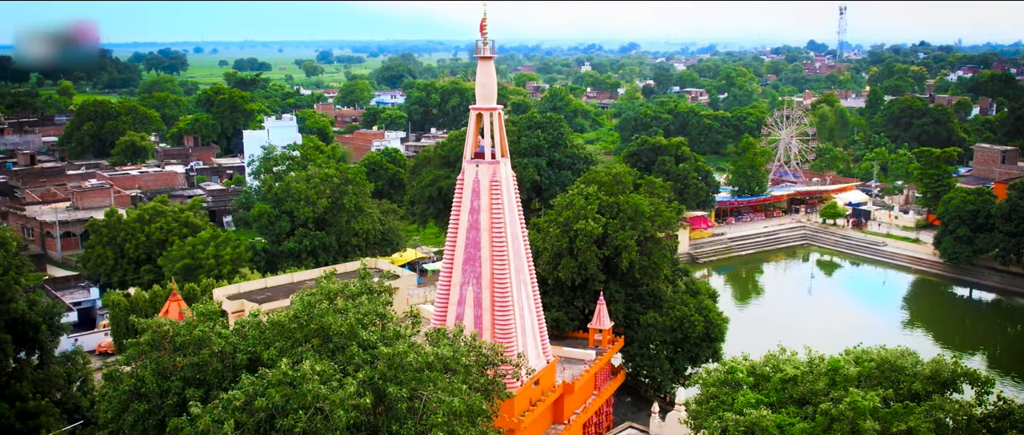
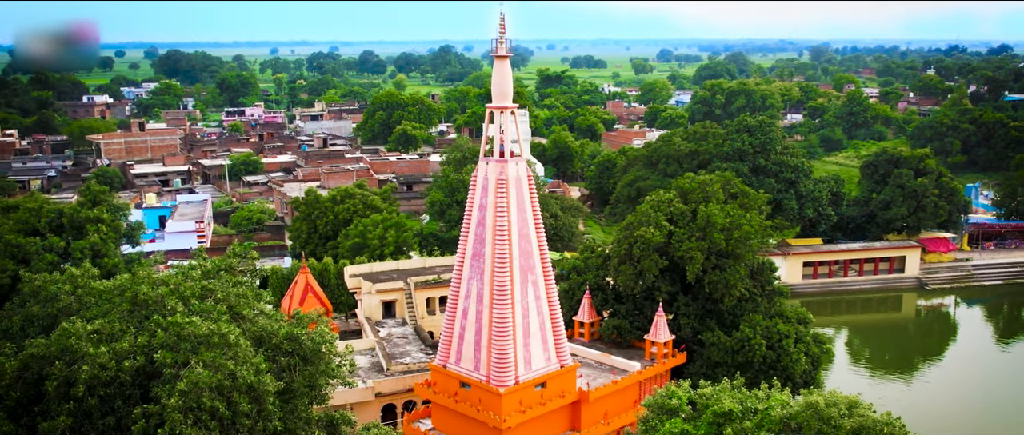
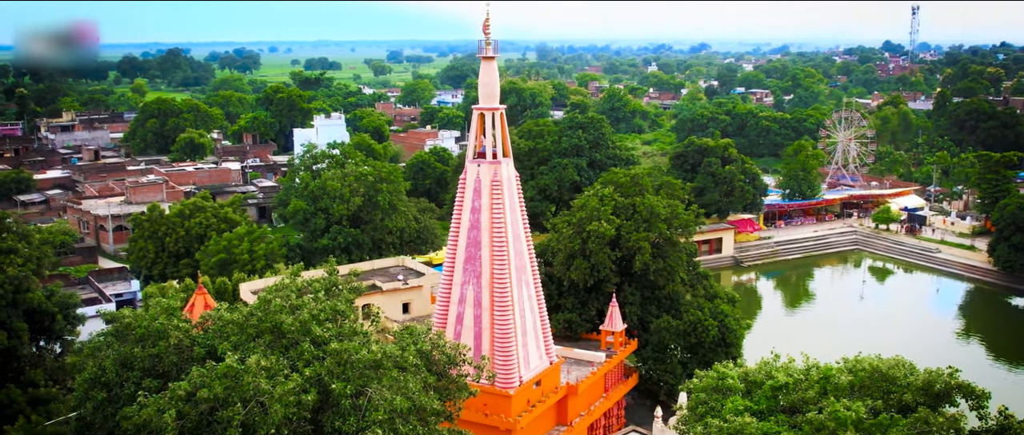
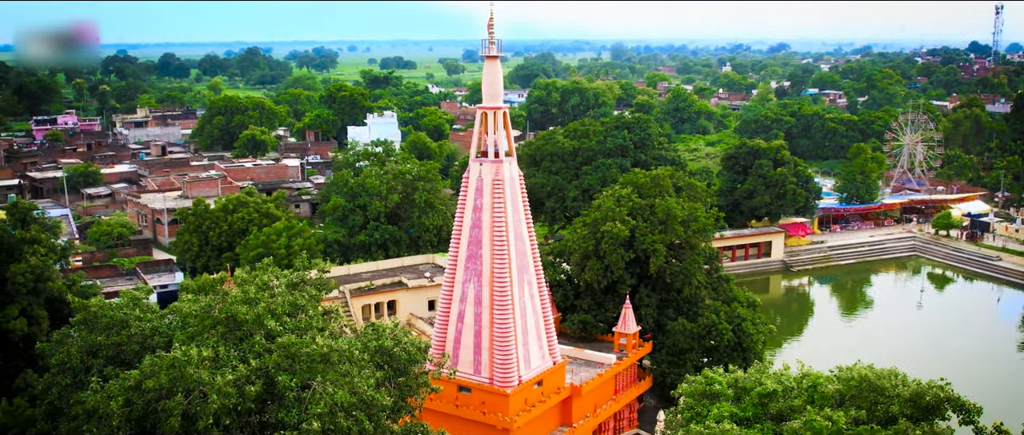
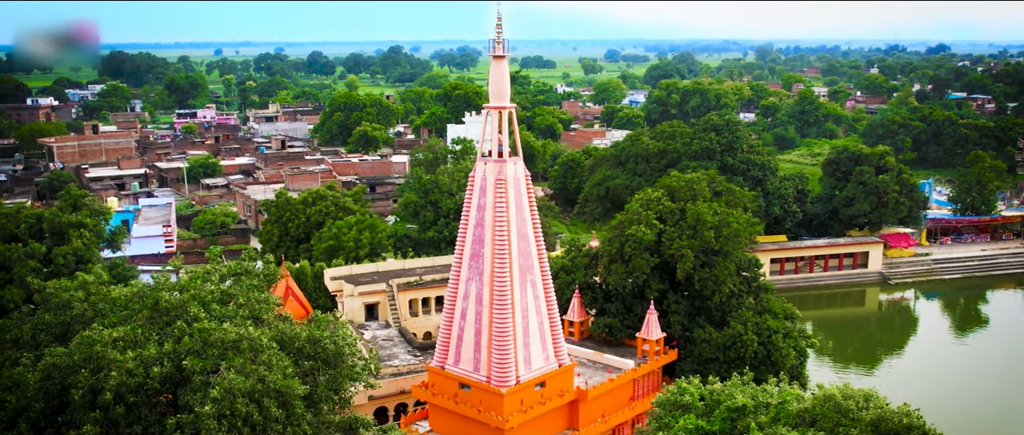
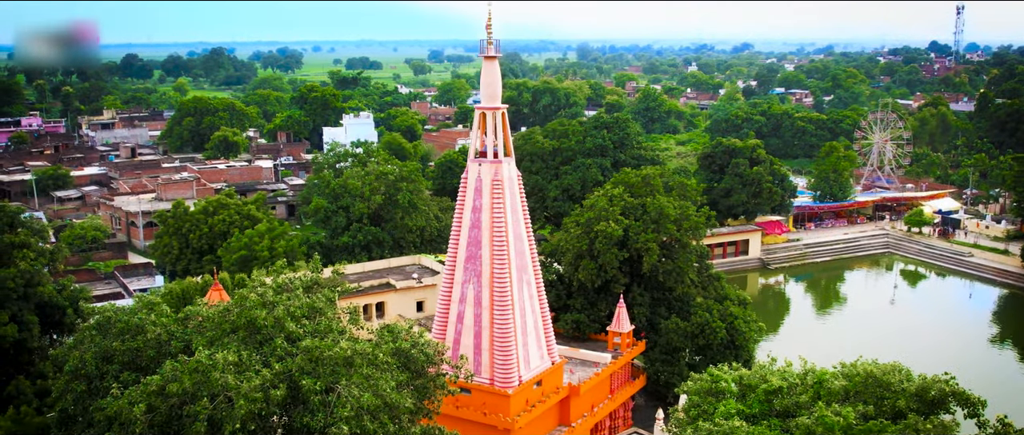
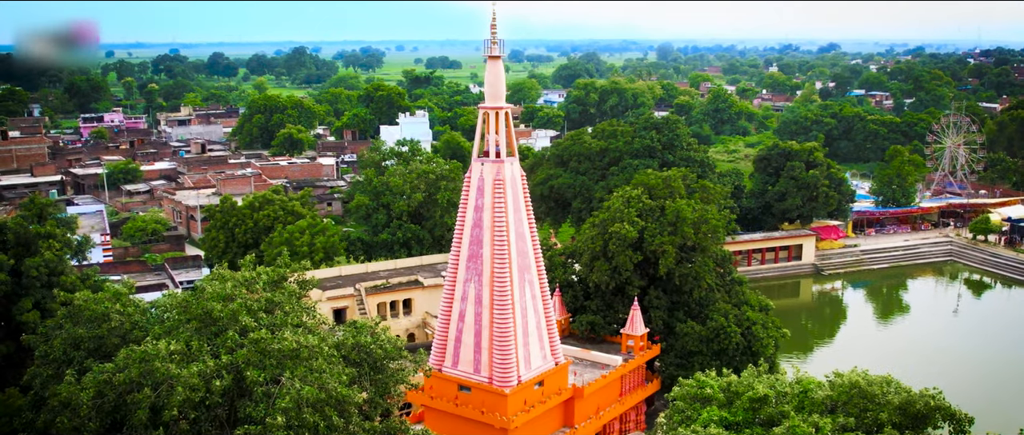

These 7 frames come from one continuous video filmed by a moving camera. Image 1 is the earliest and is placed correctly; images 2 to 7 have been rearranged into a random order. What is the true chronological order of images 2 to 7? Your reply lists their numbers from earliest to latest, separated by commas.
3, 6, 4, 7, 5, 2
